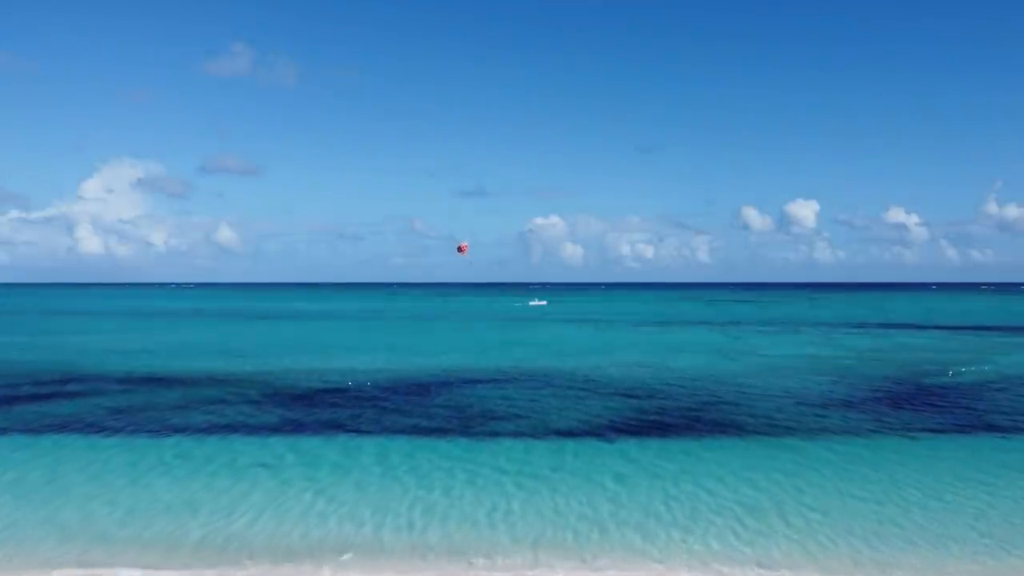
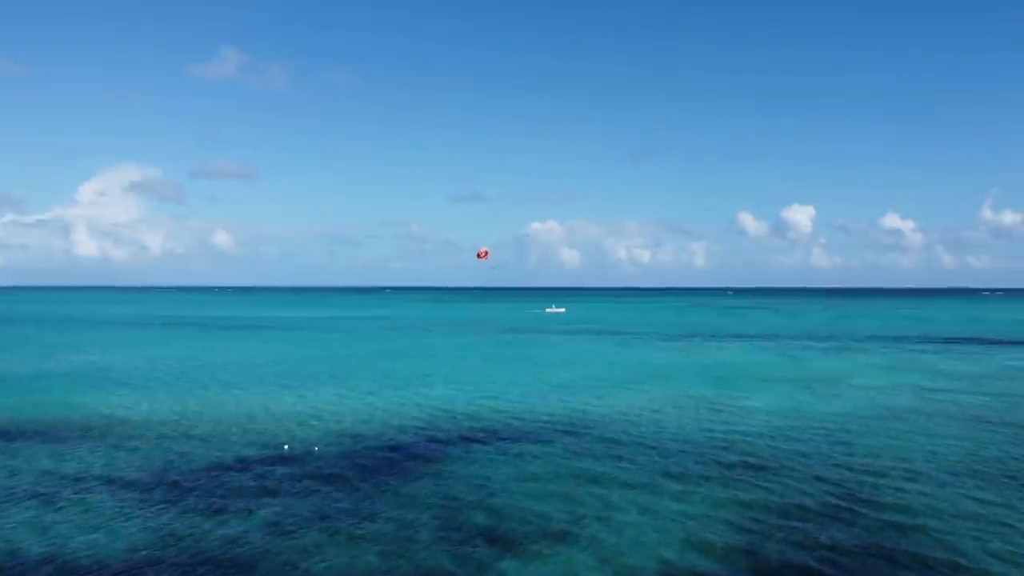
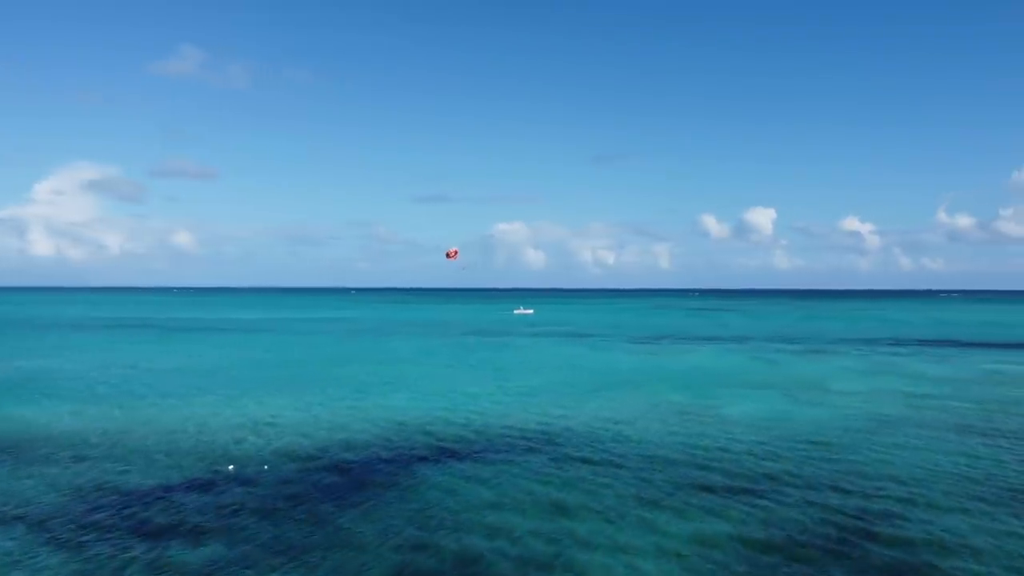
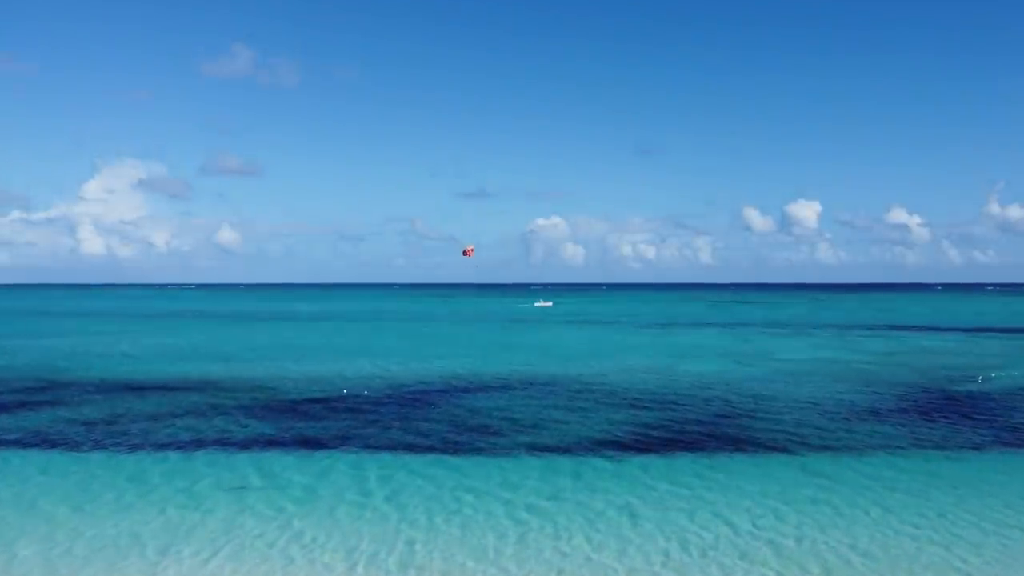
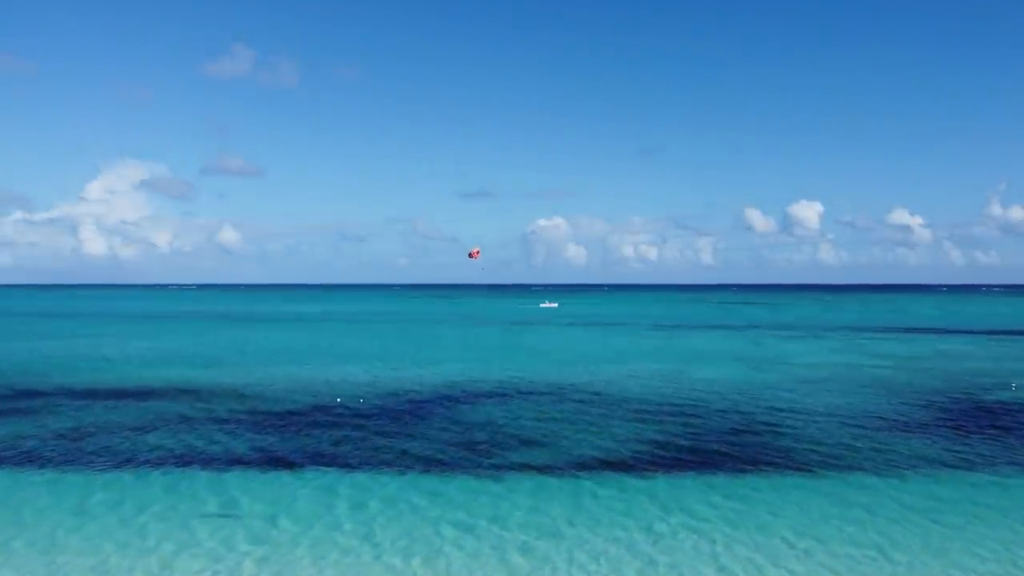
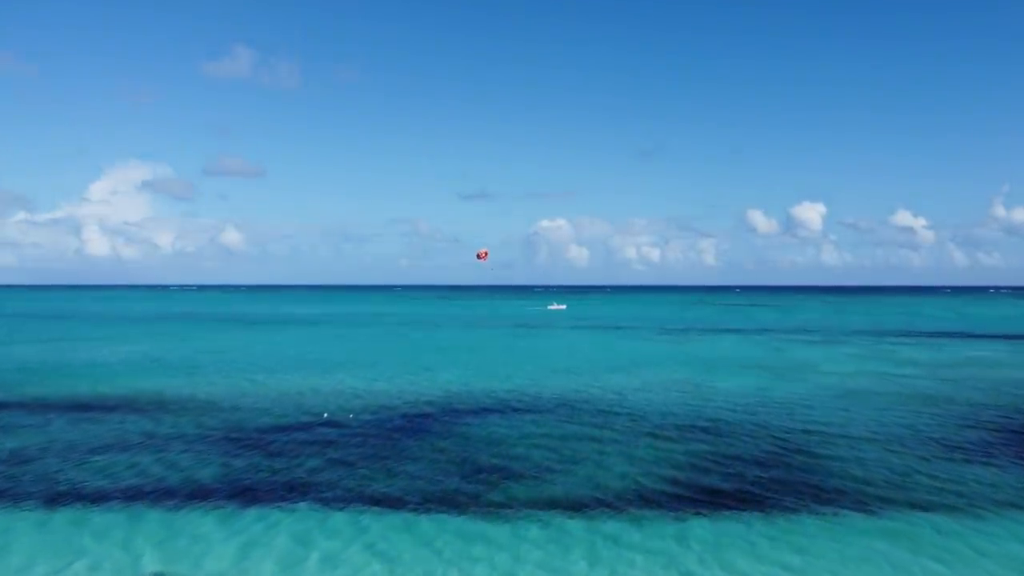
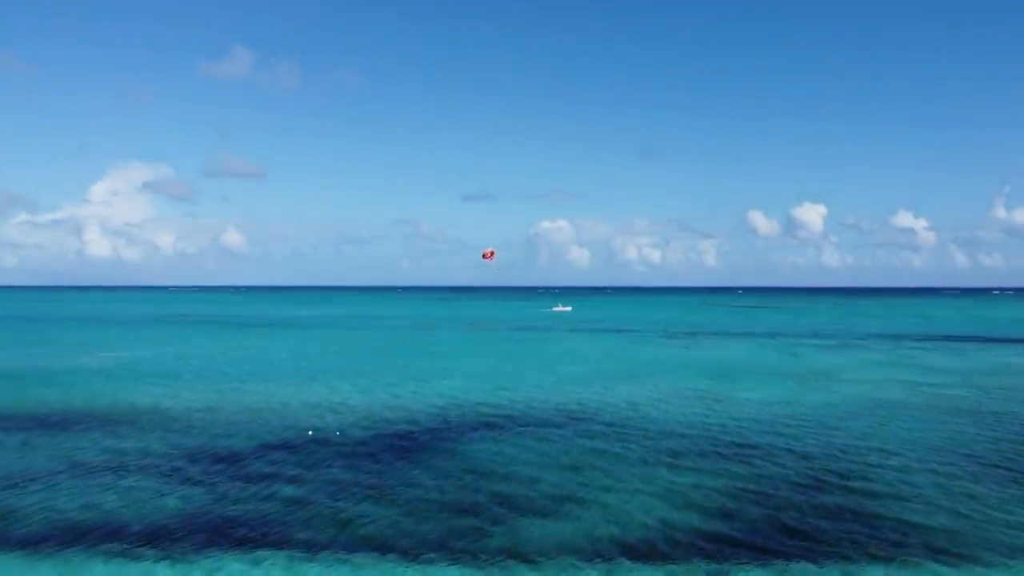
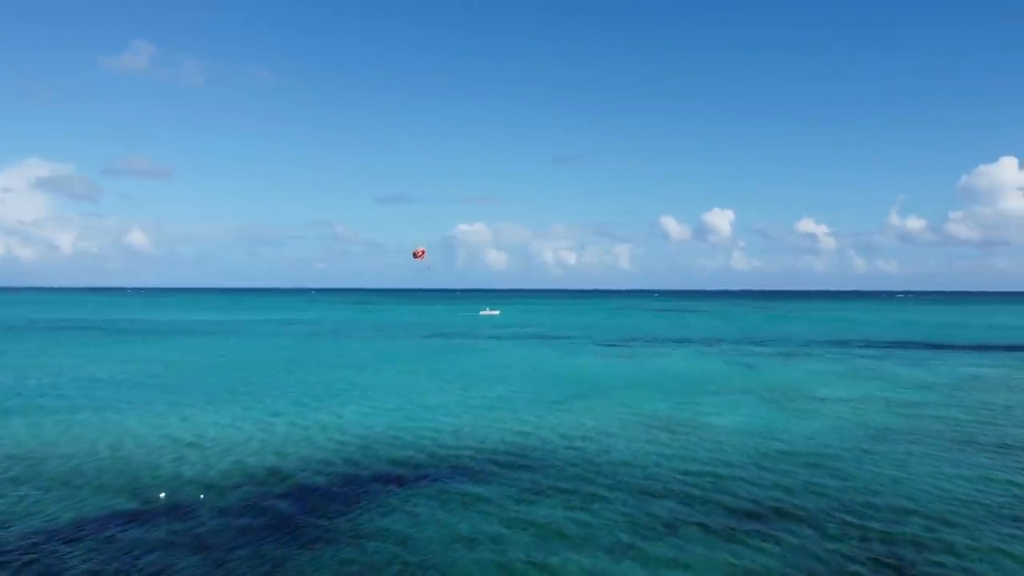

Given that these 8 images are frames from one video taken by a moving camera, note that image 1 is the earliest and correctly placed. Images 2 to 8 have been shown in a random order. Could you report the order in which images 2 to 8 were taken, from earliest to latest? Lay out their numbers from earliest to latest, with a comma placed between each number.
4, 5, 6, 7, 2, 3, 8
